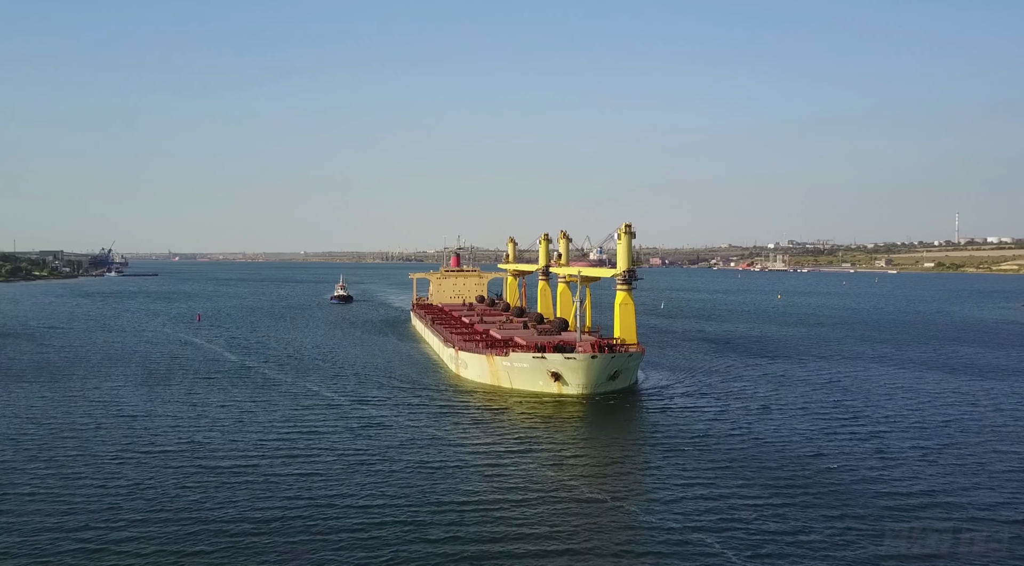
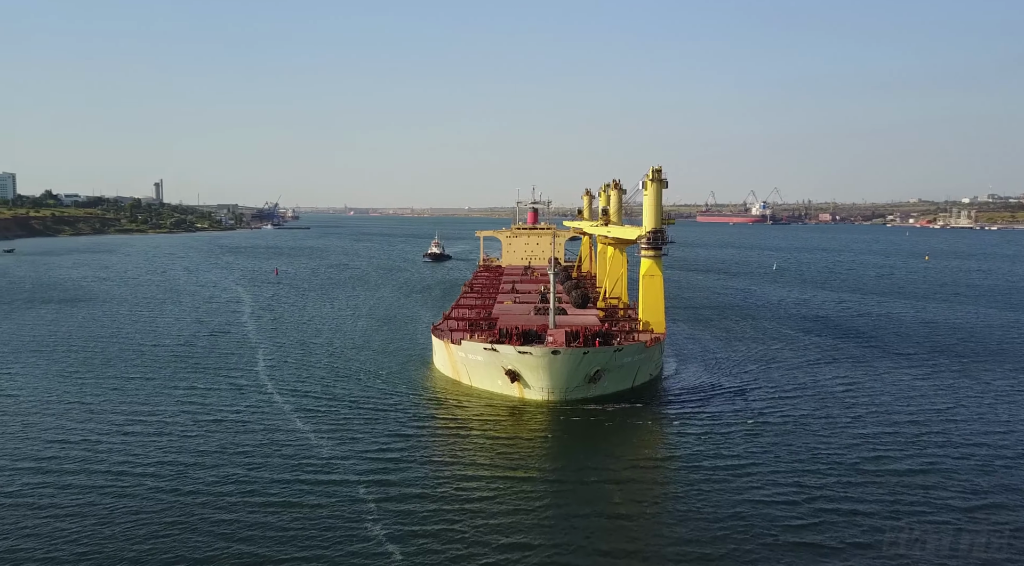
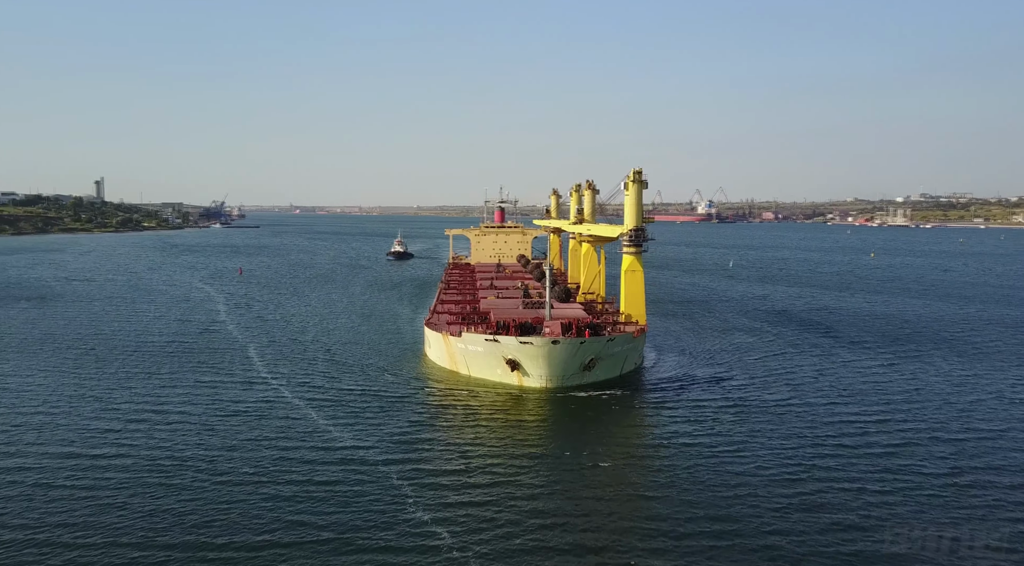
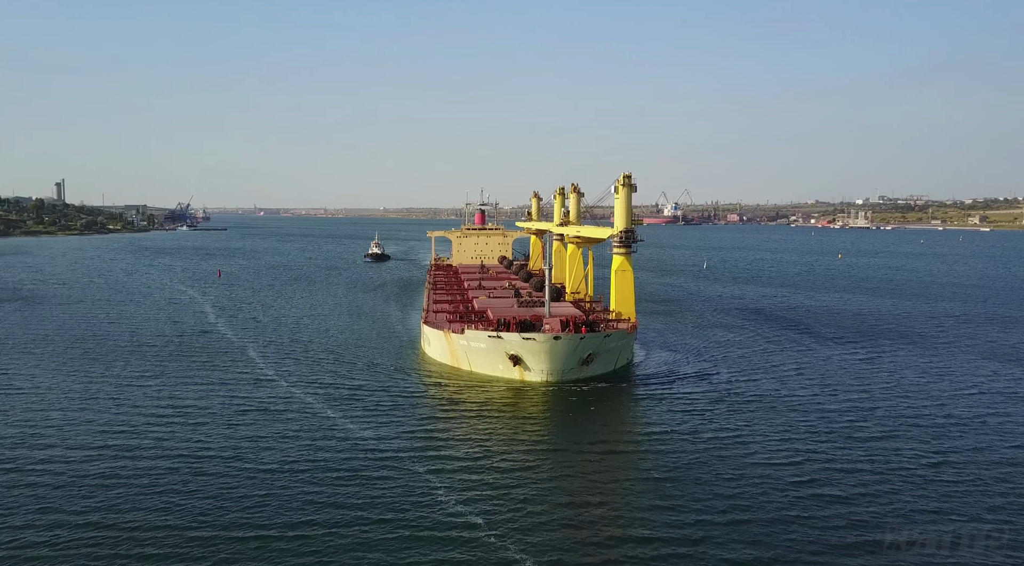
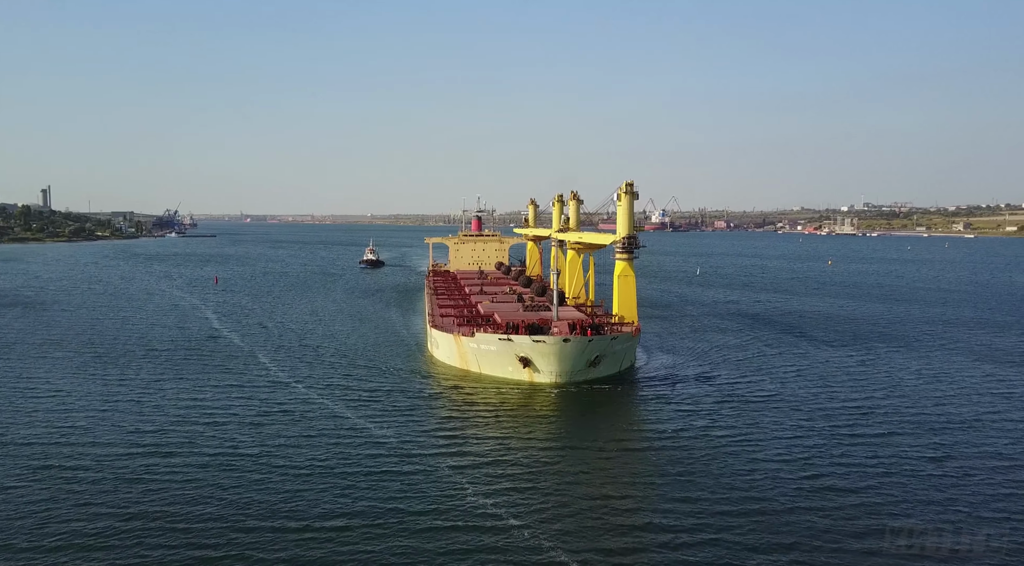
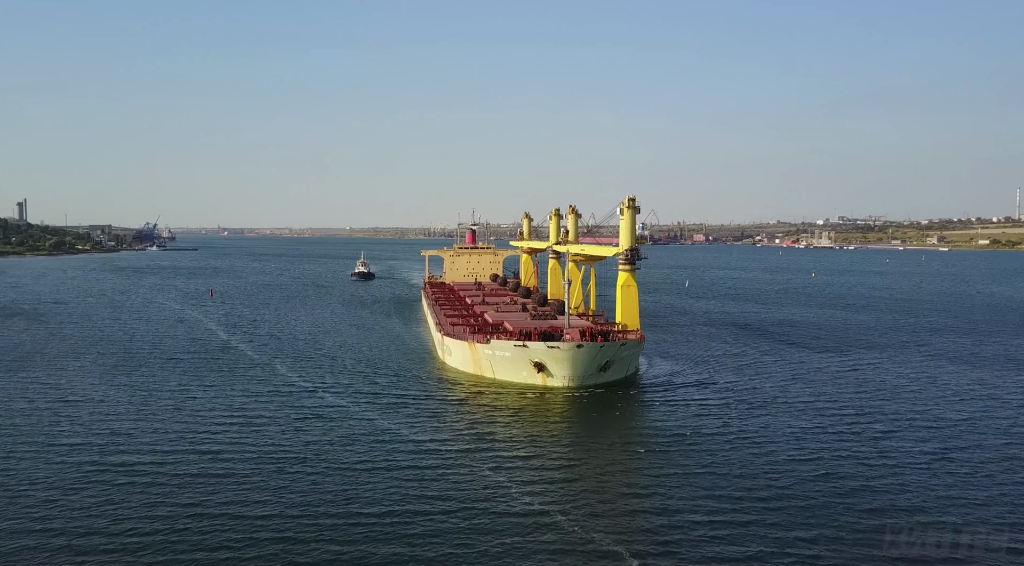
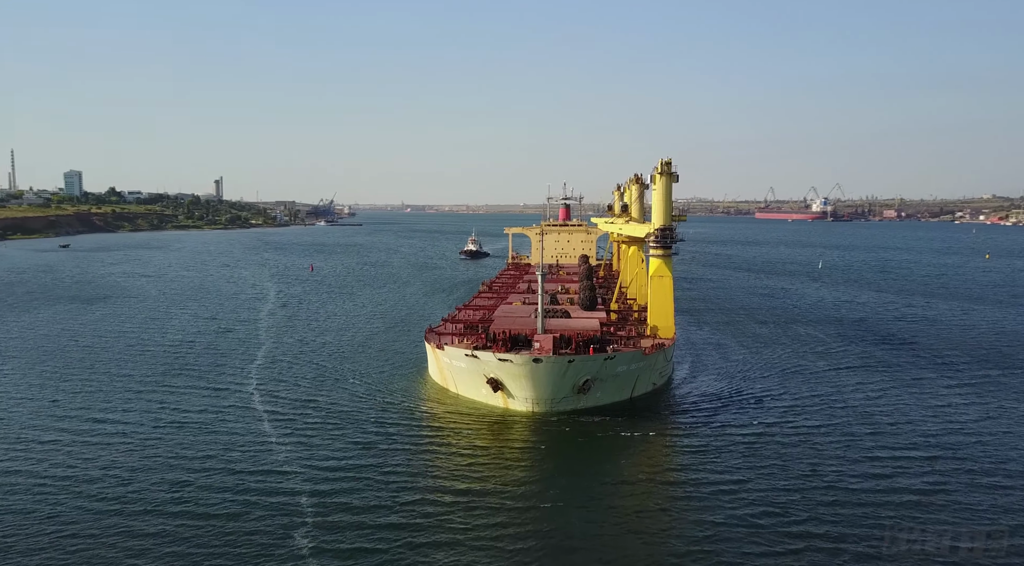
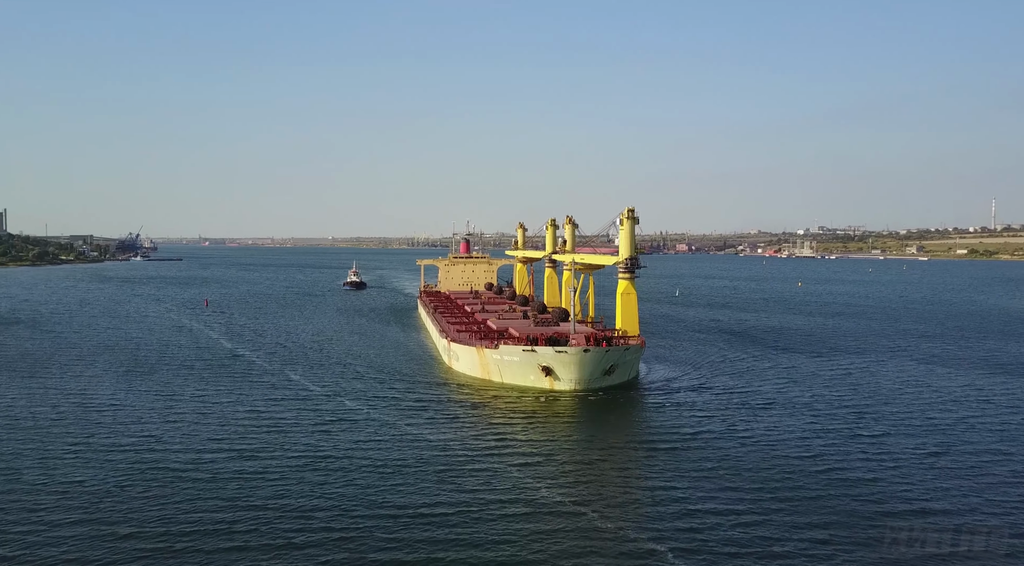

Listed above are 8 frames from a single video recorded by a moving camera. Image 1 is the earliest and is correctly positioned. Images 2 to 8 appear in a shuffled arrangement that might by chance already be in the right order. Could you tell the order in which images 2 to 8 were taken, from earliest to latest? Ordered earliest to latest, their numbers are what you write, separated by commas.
8, 6, 5, 4, 3, 2, 7
